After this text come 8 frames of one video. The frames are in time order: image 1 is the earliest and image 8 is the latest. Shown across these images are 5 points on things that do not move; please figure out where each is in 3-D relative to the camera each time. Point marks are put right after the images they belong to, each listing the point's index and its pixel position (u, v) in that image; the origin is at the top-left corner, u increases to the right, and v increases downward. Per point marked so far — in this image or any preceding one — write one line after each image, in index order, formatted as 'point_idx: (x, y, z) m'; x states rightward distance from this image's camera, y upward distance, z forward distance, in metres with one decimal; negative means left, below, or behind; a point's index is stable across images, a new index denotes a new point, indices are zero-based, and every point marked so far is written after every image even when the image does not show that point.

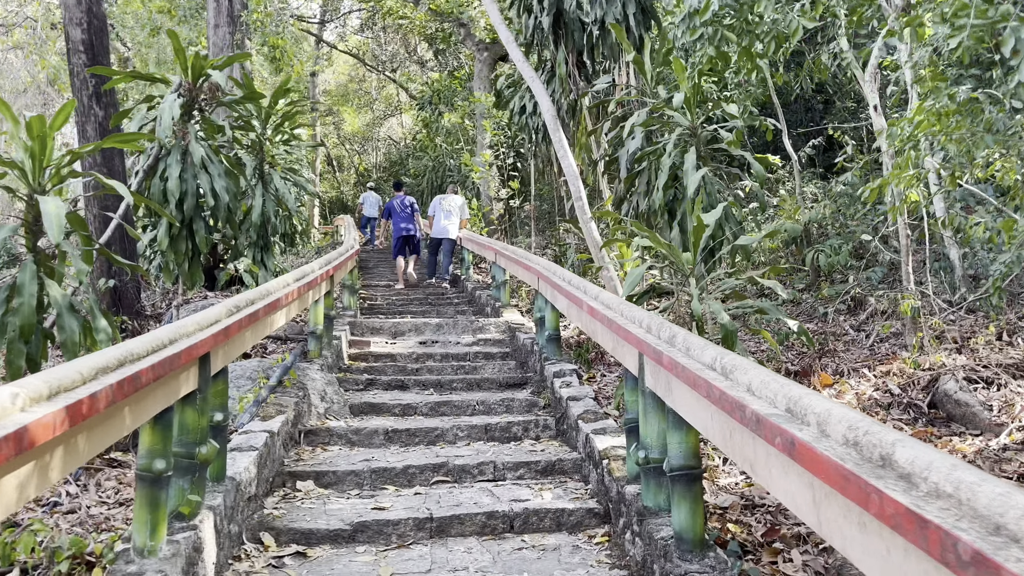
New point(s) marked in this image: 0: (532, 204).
0: (+0.3, +1.2, +12.0) m
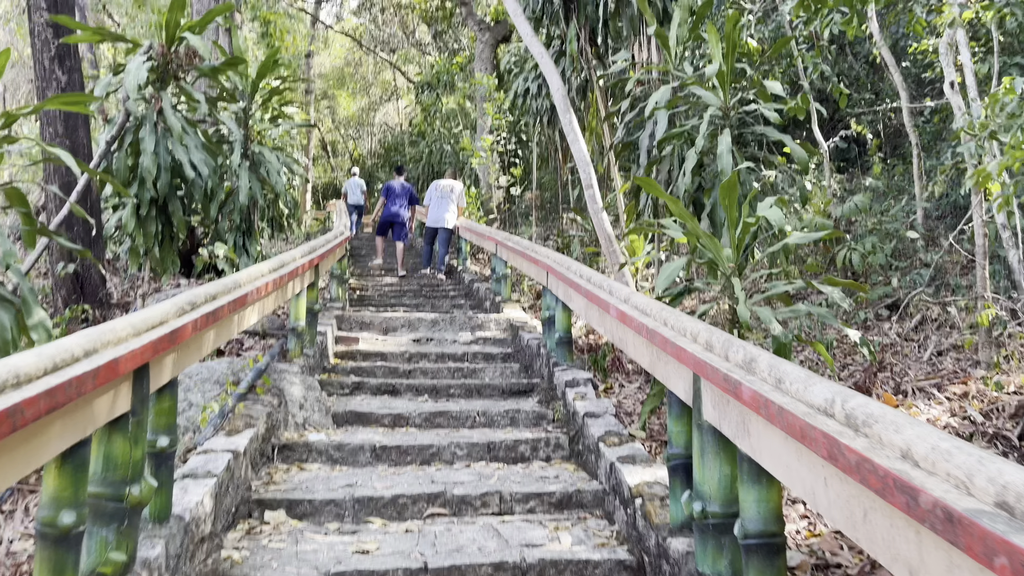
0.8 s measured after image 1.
0: (+0.3, +1.3, +11.3) m
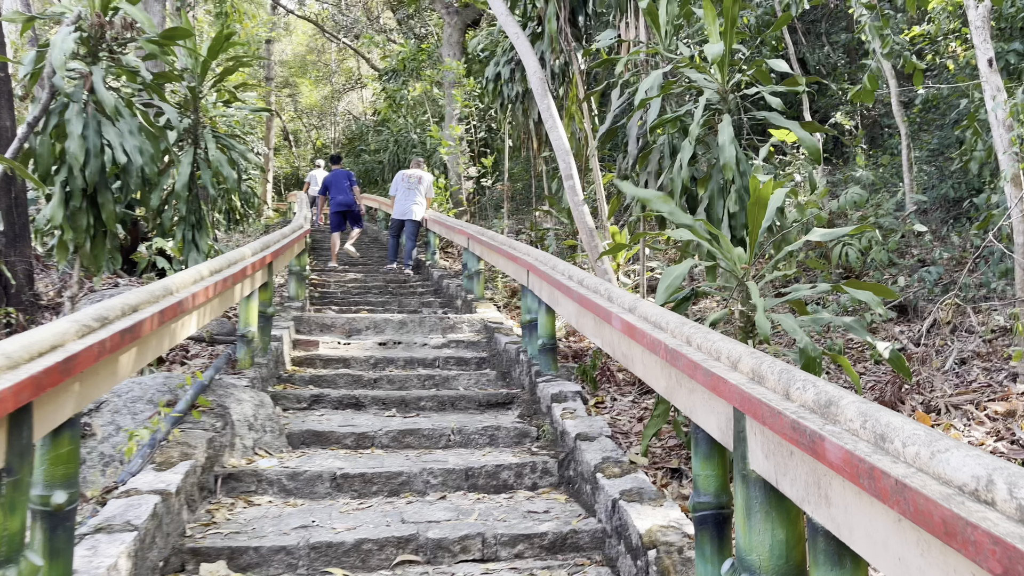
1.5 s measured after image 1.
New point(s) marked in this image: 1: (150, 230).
0: (-0.1, +1.4, +10.8) m
1: (-3.1, +0.5, +6.9) m
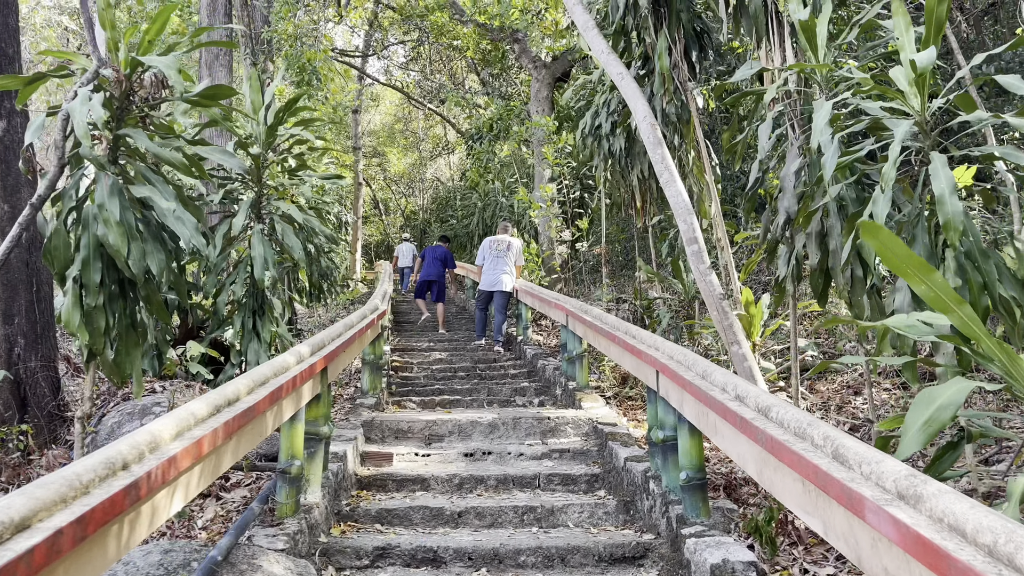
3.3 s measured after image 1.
0: (+1.1, +0.5, +9.7) m
1: (-2.3, -0.2, +6.1) m
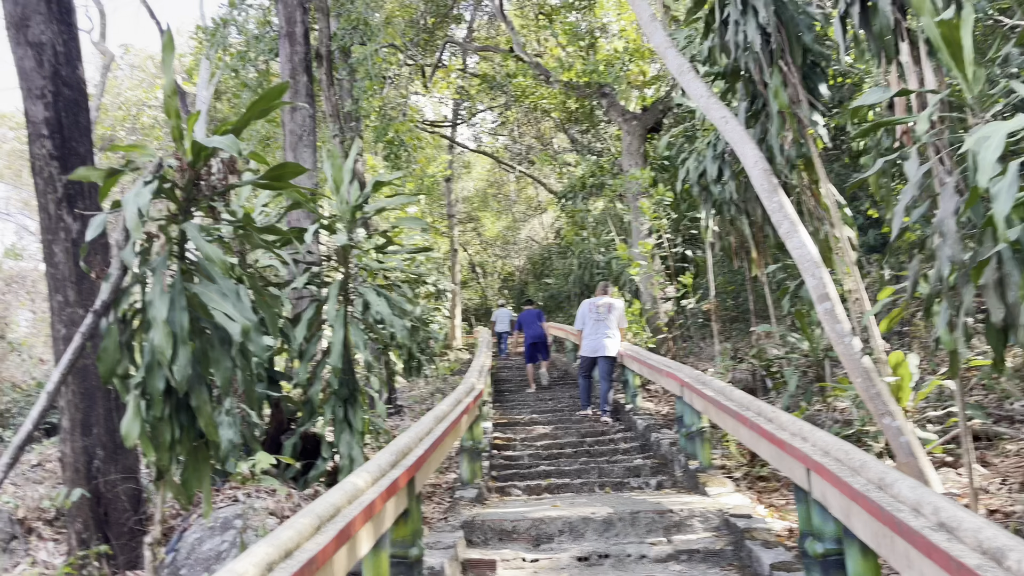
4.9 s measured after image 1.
0: (+2.3, -0.2, +9.0) m
1: (-1.5, -0.9, +5.8) m
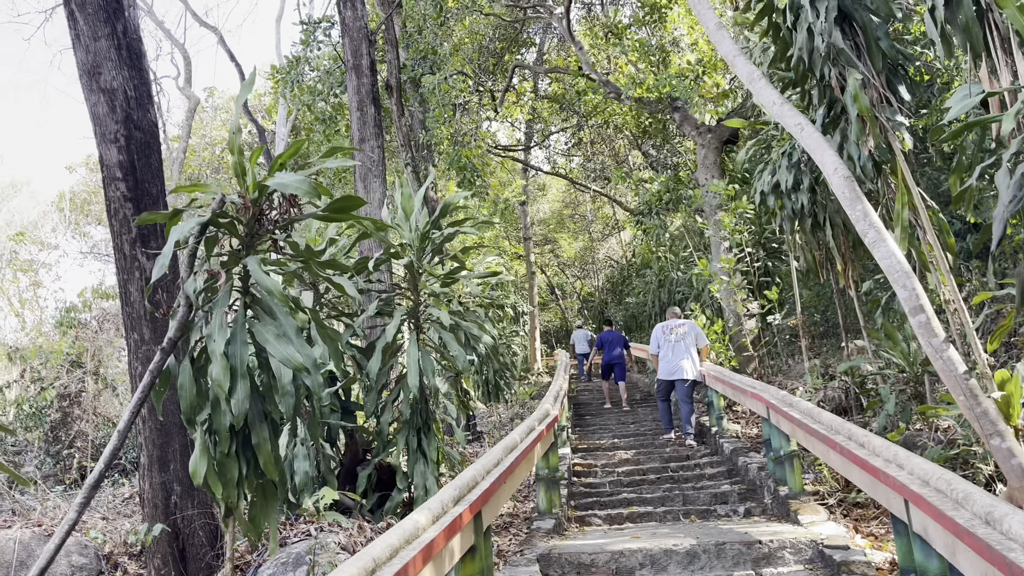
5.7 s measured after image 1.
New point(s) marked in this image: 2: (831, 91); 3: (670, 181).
0: (+3.1, -0.3, +8.6) m
1: (-1.0, -1.1, +5.8) m
2: (+1.9, +1.2, +4.9) m
3: (+2.8, +1.9, +14.2) m
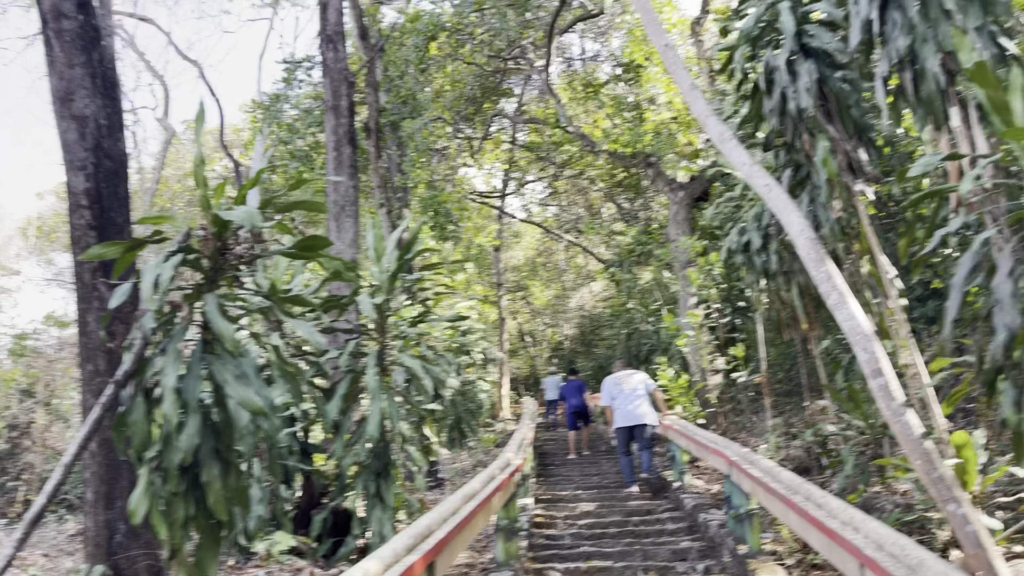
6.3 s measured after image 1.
0: (+2.7, -0.9, +8.7) m
1: (-1.3, -1.4, +5.7) m
2: (+1.8, +0.8, +5.0) m
3: (+2.3, +0.9, +14.4) m
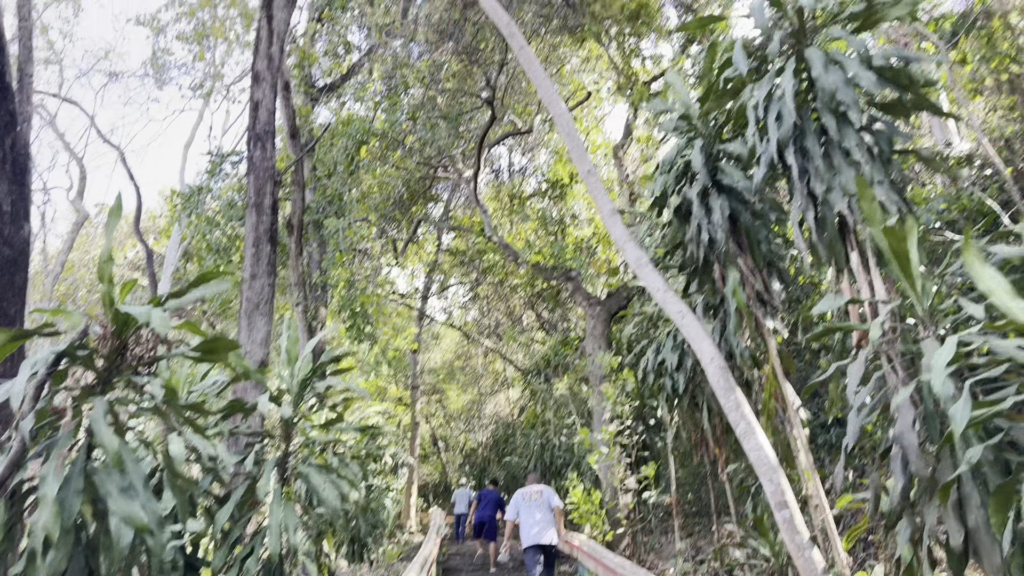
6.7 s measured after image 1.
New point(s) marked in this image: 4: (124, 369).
0: (+1.8, -2.2, +8.7) m
1: (-1.9, -2.0, +5.3) m
2: (+1.3, 0.0, +5.2) m
3: (+0.8, -1.0, +14.5) m
4: (-1.6, -0.3, +3.4) m
